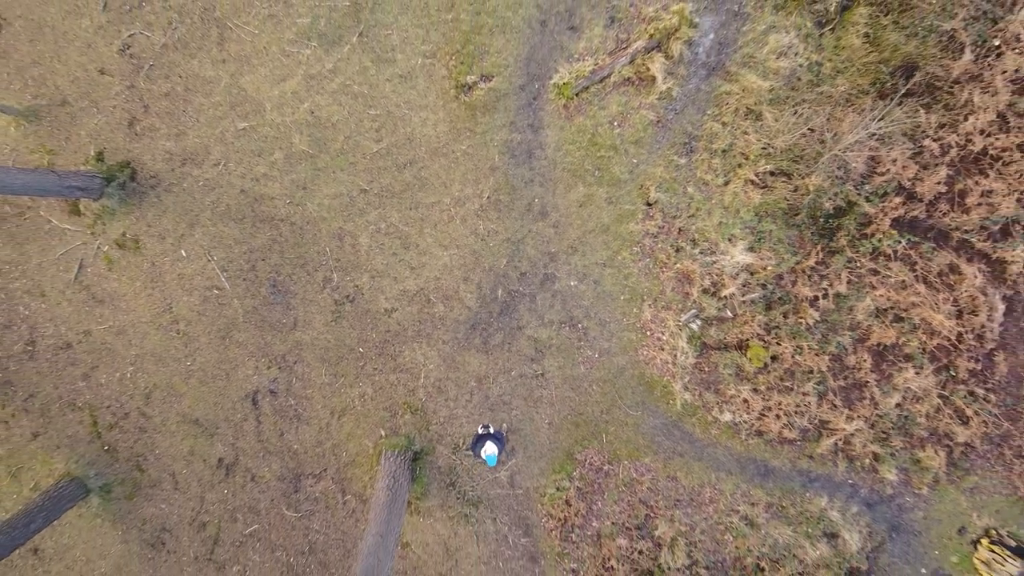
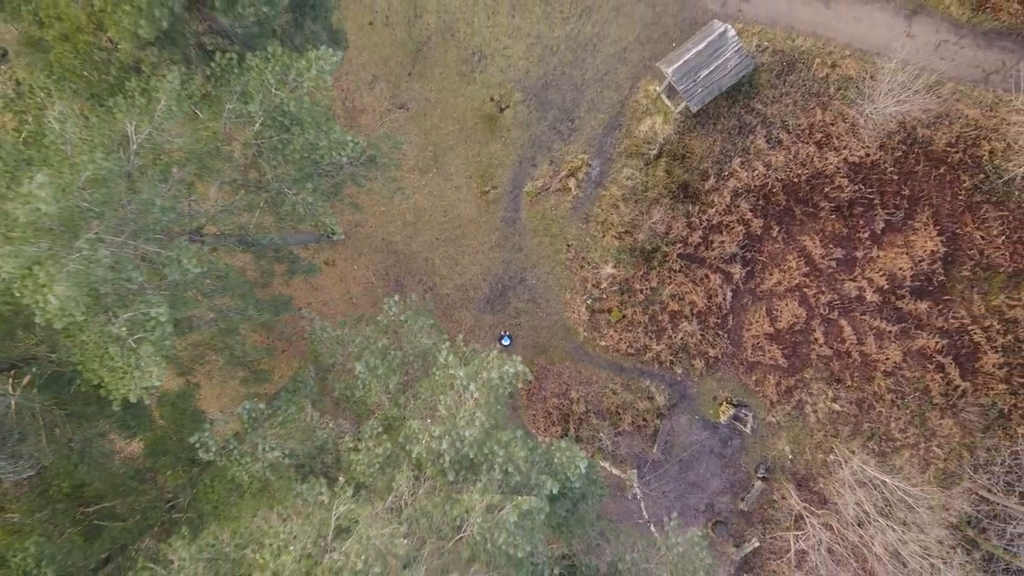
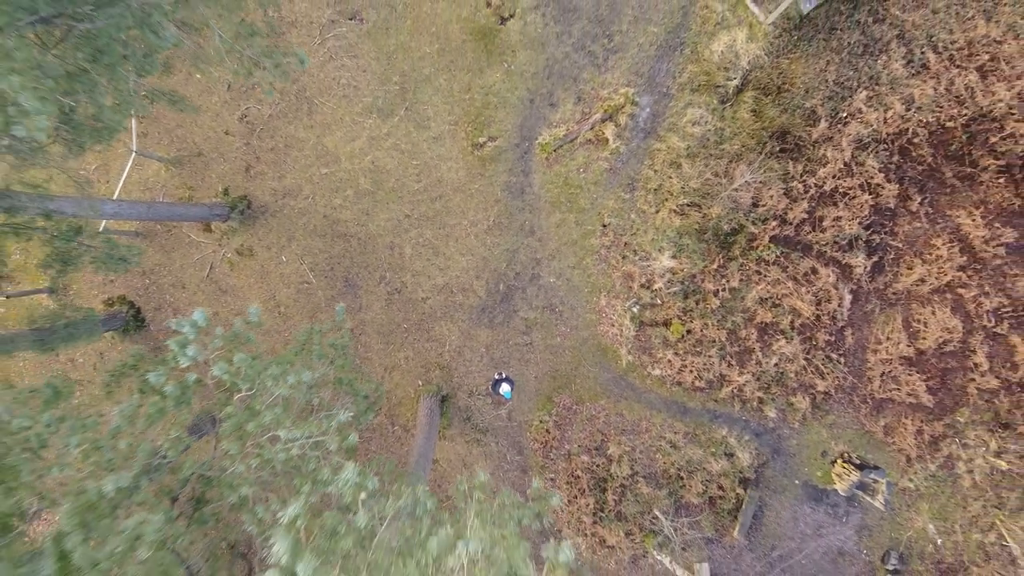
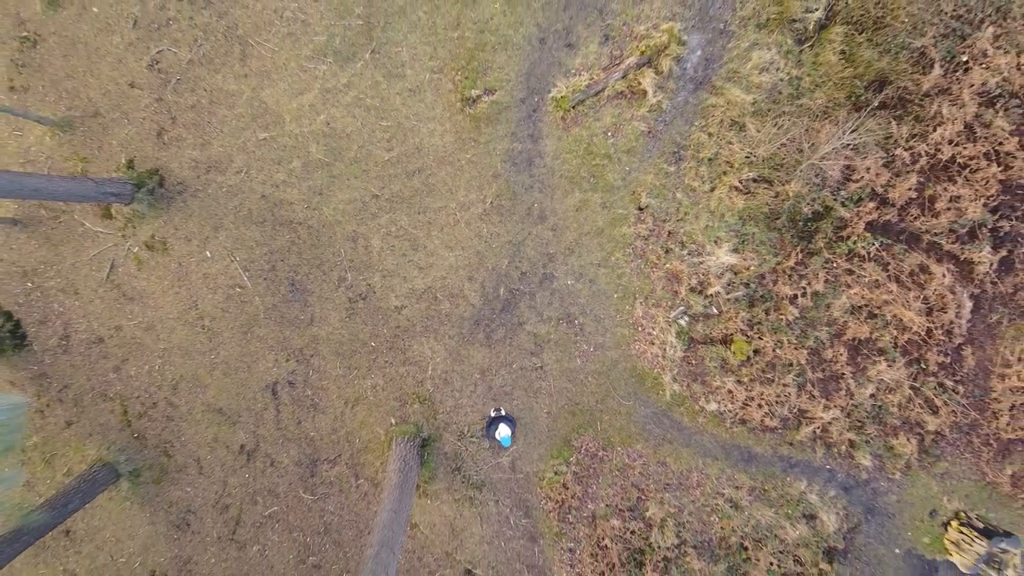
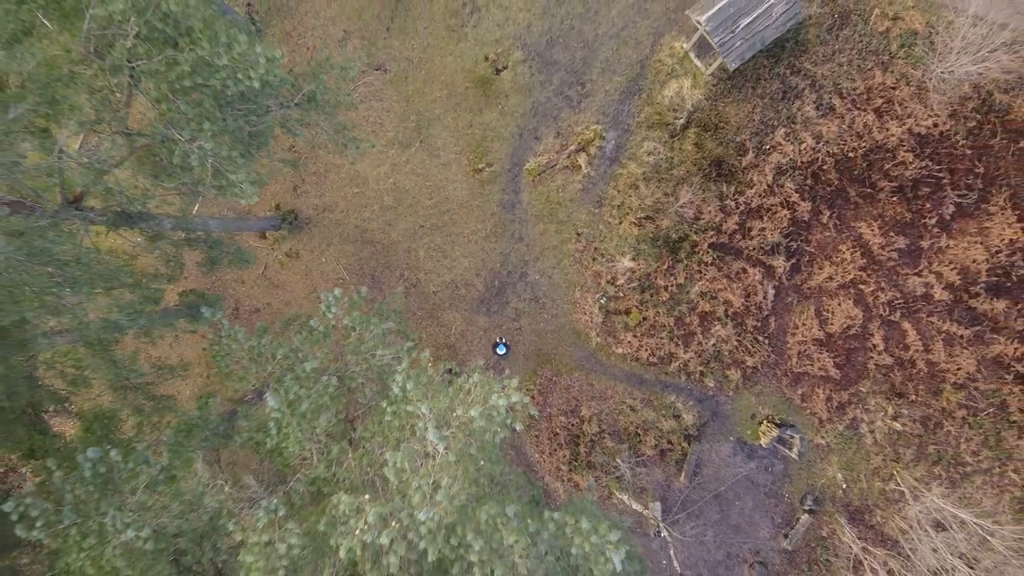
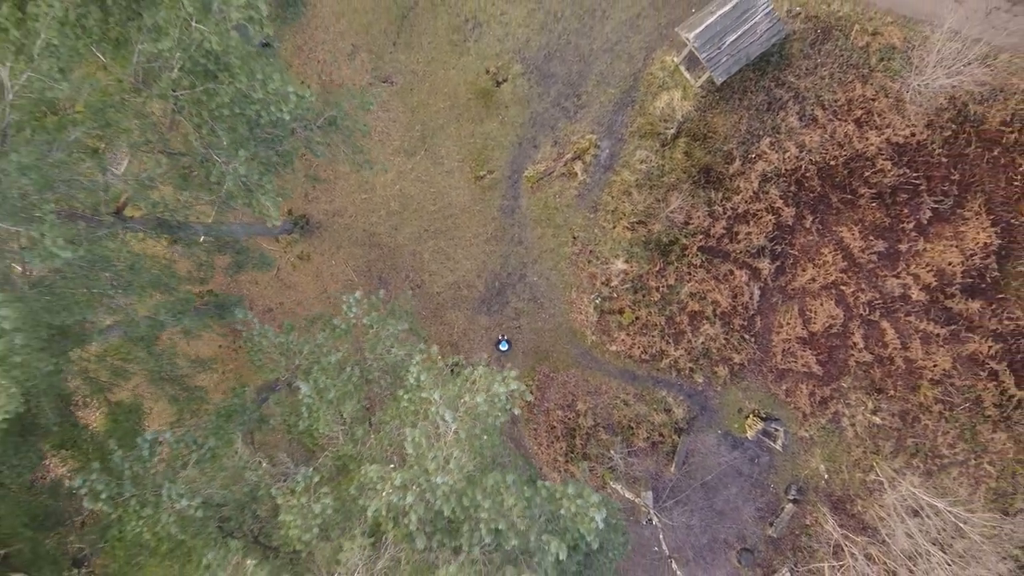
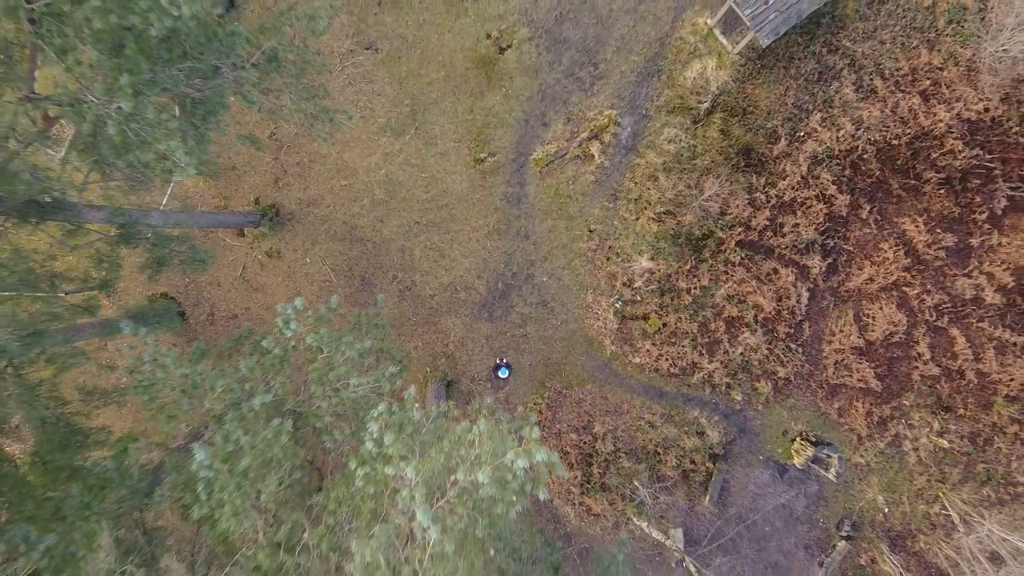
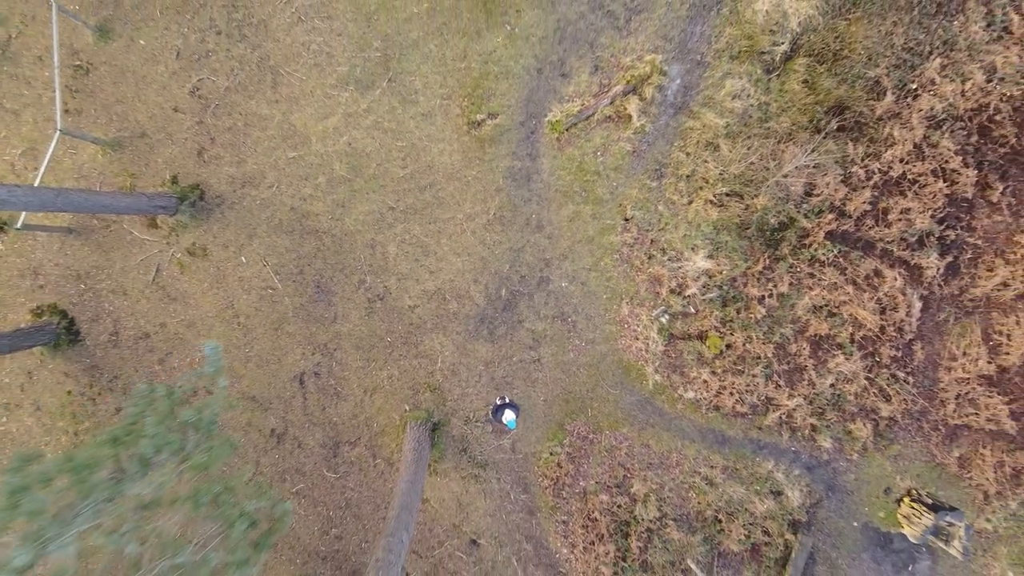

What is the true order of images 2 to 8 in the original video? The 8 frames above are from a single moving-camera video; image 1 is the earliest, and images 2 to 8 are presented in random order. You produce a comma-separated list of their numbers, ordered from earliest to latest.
4, 8, 3, 7, 5, 6, 2
